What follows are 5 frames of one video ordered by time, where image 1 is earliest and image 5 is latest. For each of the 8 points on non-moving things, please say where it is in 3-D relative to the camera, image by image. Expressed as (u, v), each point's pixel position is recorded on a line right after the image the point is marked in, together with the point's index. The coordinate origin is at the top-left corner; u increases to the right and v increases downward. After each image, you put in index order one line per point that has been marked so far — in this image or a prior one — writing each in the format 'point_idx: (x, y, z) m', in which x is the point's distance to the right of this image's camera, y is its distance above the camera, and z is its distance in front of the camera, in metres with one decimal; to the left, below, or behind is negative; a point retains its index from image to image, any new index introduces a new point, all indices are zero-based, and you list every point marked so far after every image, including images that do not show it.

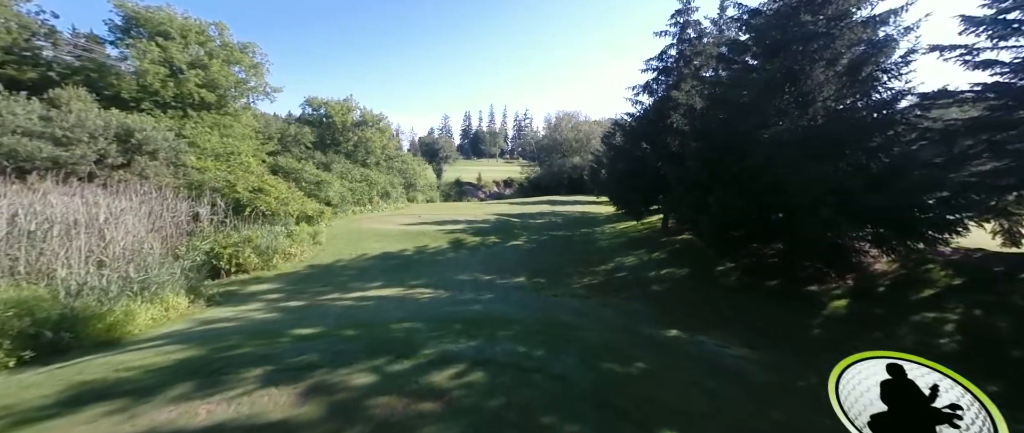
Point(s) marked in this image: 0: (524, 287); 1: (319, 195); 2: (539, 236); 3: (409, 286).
0: (+0.3, -1.7, +10.1) m
1: (-8.3, +0.9, +18.4) m
2: (+1.1, -0.8, +17.9) m
3: (-2.4, -1.6, +10.1) m
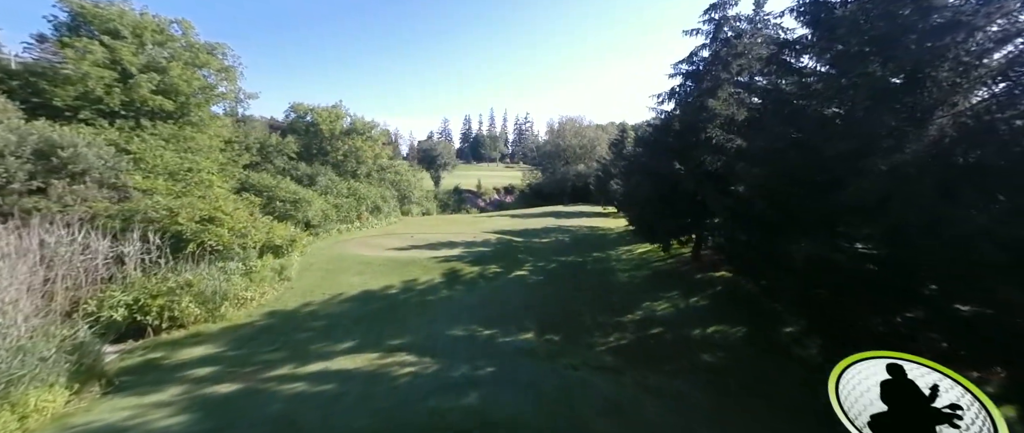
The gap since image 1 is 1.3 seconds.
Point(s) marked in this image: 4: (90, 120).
0: (+0.4, -2.5, +7.9) m
1: (-8.2, 0.0, +16.2) m
2: (+1.3, -1.7, +15.7) m
3: (-2.3, -2.5, +7.9) m
4: (-12.4, +2.8, +12.6) m
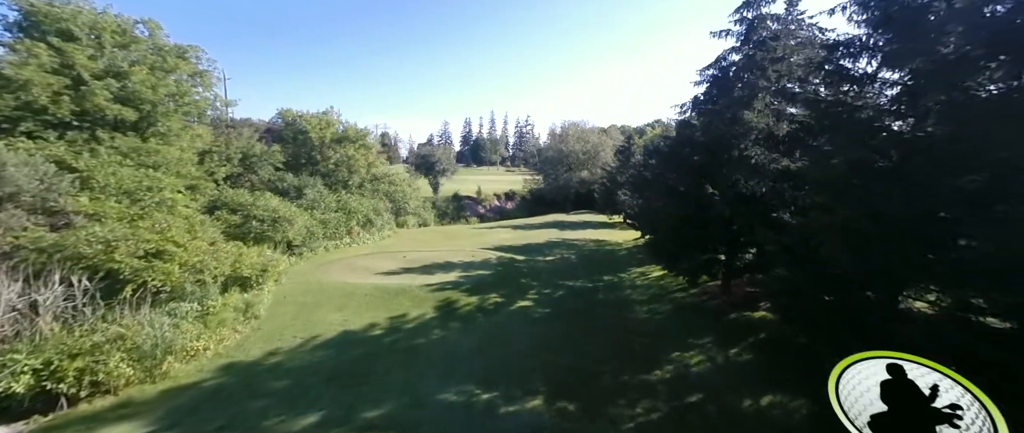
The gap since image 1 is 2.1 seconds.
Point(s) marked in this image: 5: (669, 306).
0: (+0.5, -3.1, +6.3) m
1: (-8.1, -0.7, +14.6) m
2: (+1.3, -2.4, +14.1) m
3: (-2.3, -3.1, +6.3) m
4: (-12.3, +2.2, +11.0) m
5: (+4.2, -2.4, +11.5) m
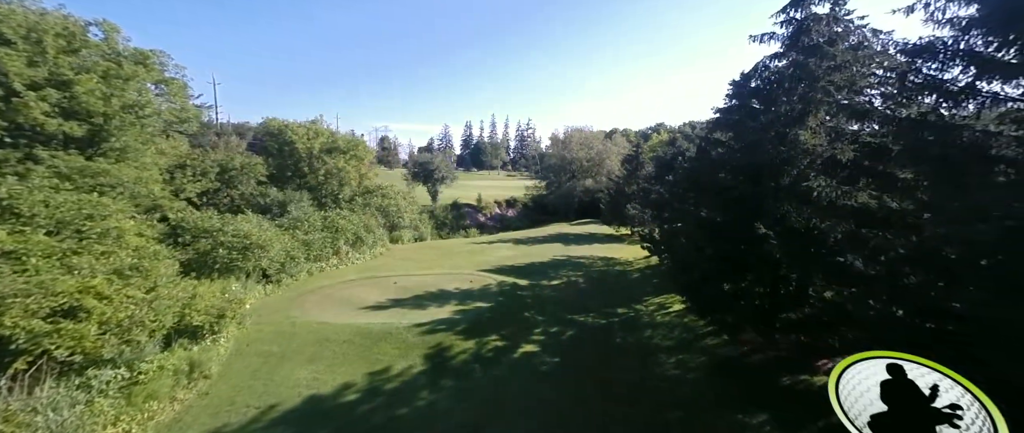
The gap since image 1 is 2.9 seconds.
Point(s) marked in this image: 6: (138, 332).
0: (+0.5, -3.9, +4.6) m
1: (-8.0, -1.5, +12.9) m
2: (+1.4, -3.2, +12.4) m
3: (-2.2, -3.8, +4.5) m
4: (-12.3, +1.4, +9.3) m
5: (+4.3, -3.2, +9.7) m
6: (-6.6, -2.0, +7.7) m
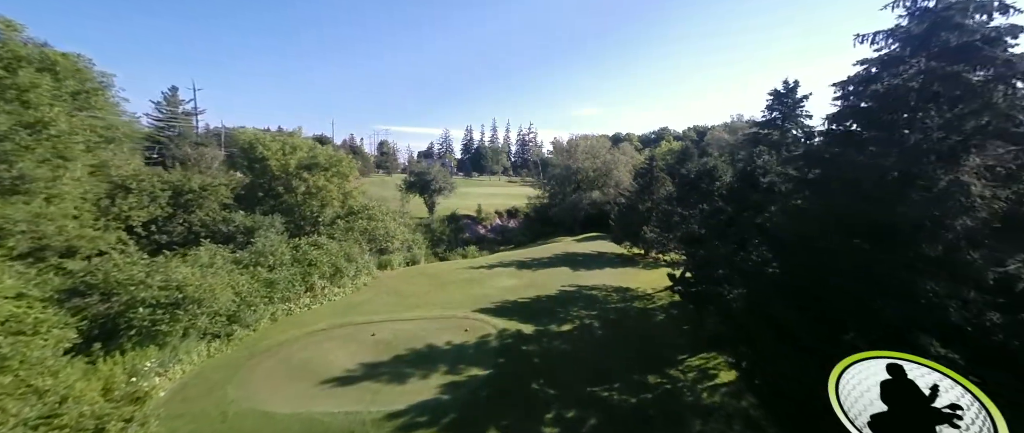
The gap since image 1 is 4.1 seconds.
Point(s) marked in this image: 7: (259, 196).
0: (+0.6, -5.0, +1.7) m
1: (-7.9, -2.6, +10.1) m
2: (+1.5, -4.4, +9.5) m
3: (-2.1, -4.9, +1.7) m
4: (-12.2, +0.3, +6.5) m
5: (+4.4, -4.3, +6.9) m
6: (-6.5, -3.1, +4.9) m
7: (-11.8, +1.0, +19.8) m
